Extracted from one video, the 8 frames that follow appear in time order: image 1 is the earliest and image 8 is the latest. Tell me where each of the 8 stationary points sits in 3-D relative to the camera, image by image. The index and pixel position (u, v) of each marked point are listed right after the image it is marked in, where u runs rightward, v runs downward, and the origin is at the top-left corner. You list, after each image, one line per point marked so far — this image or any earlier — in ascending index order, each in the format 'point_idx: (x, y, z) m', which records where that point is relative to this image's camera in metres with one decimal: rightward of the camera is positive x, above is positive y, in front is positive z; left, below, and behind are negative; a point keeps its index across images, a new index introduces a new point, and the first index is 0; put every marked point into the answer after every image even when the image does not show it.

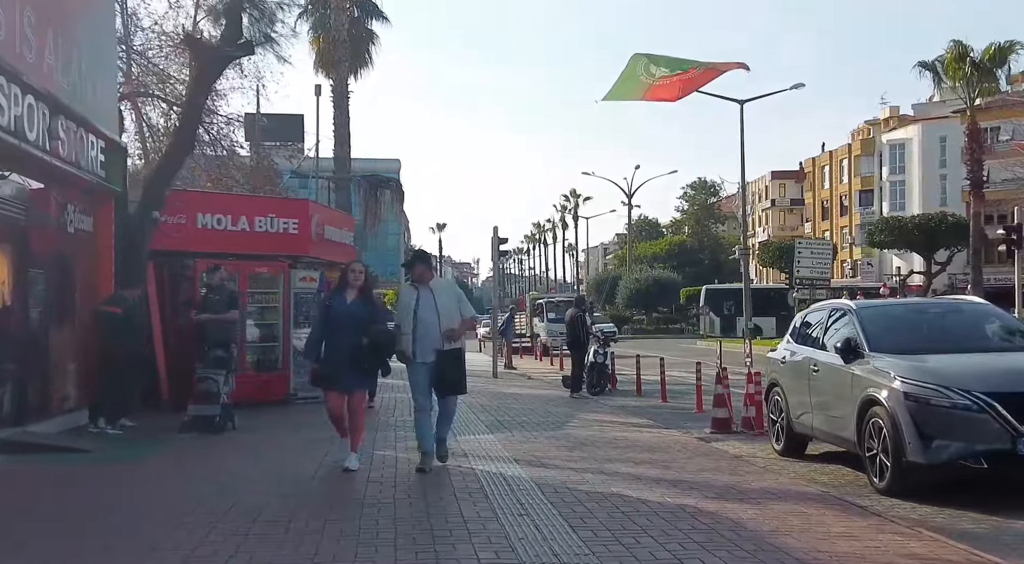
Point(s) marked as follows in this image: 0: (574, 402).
0: (+1.1, -2.2, +18.4) m
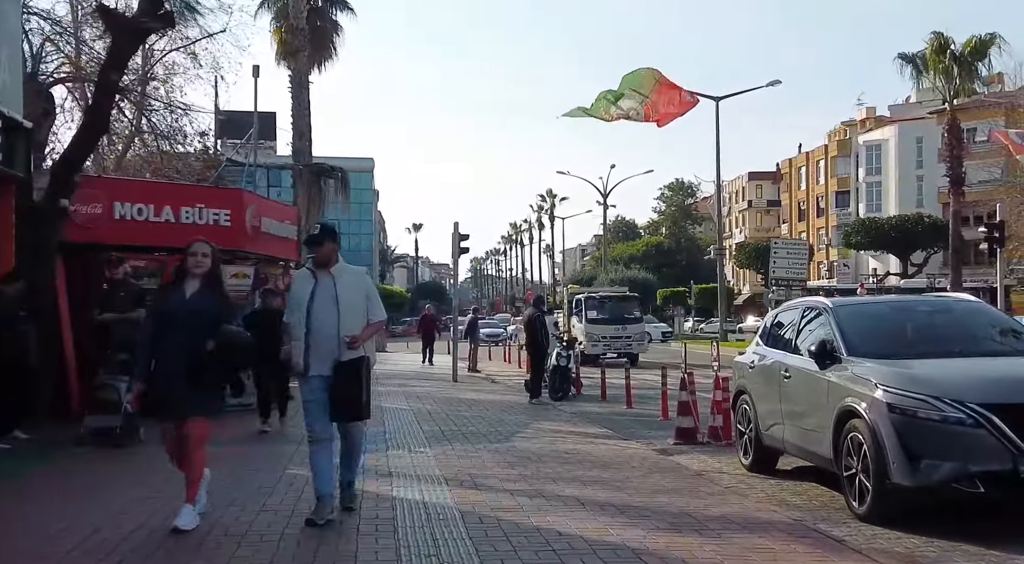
0: (+0.3, -2.1, +17.2) m
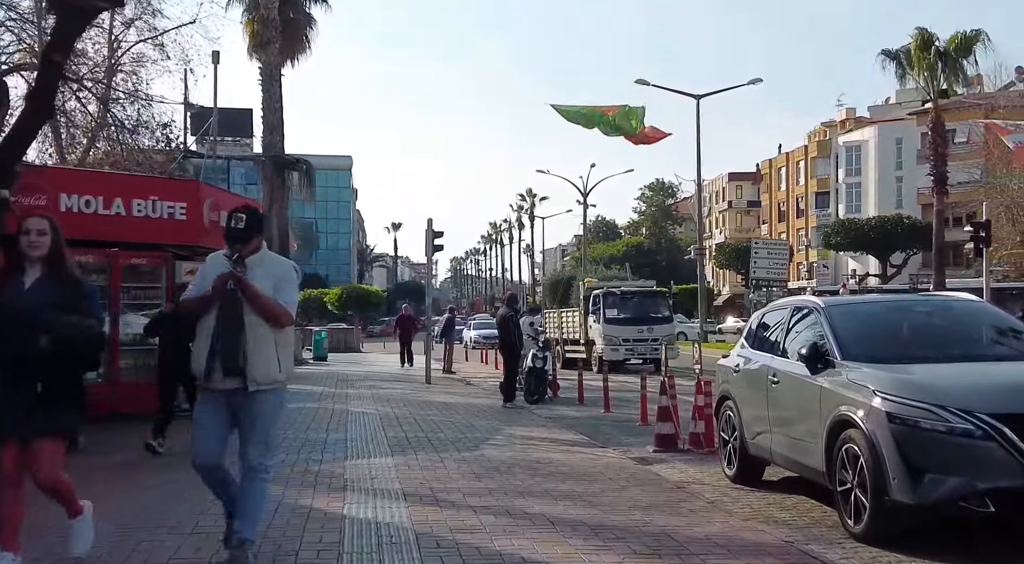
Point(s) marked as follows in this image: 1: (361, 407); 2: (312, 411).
0: (-0.1, -2.1, +16.5) m
1: (-2.5, -2.1, +16.7) m
2: (-3.1, -2.0, +15.5) m
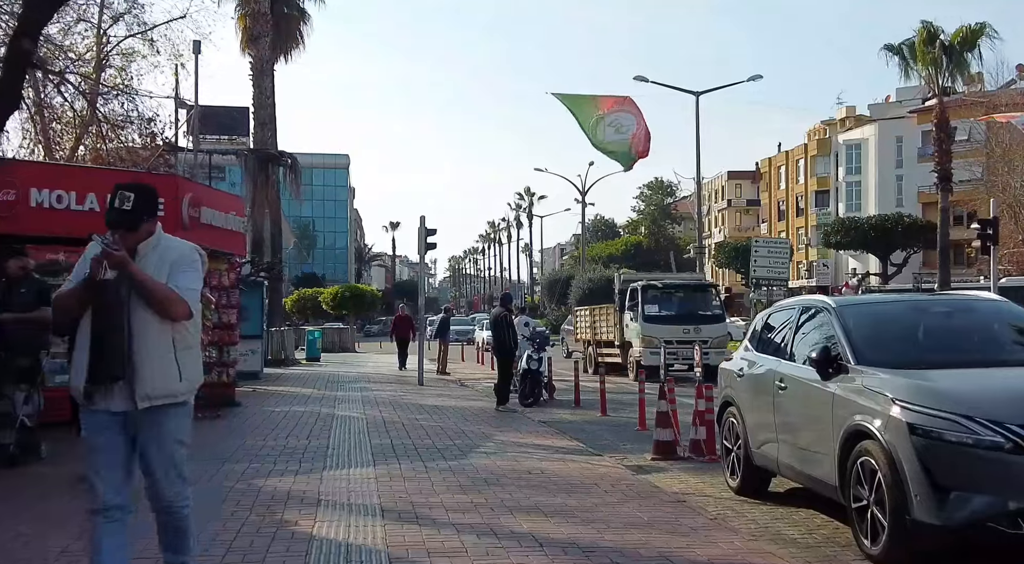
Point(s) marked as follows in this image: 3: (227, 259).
0: (-0.2, -2.1, +15.9) m
1: (-2.6, -2.1, +16.1) m
2: (-3.2, -2.0, +14.9) m
3: (-4.6, +0.4, +16.4) m
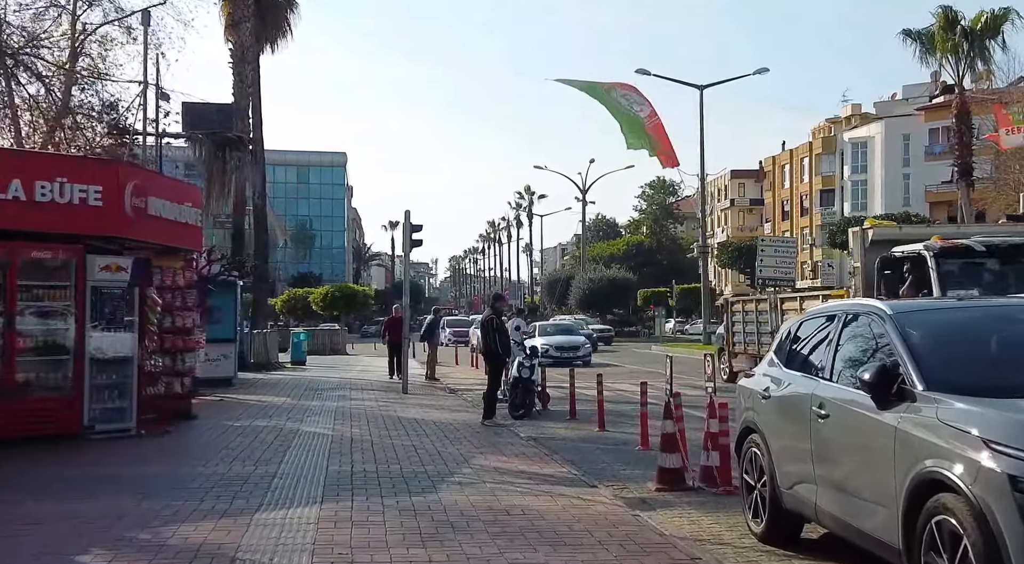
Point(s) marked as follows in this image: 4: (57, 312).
0: (-0.4, -2.1, +14.2) m
1: (-2.8, -2.0, +14.4) m
2: (-3.4, -2.0, +13.2) m
3: (-4.8, +0.4, +14.7) m
4: (-5.5, -0.4, +12.2) m
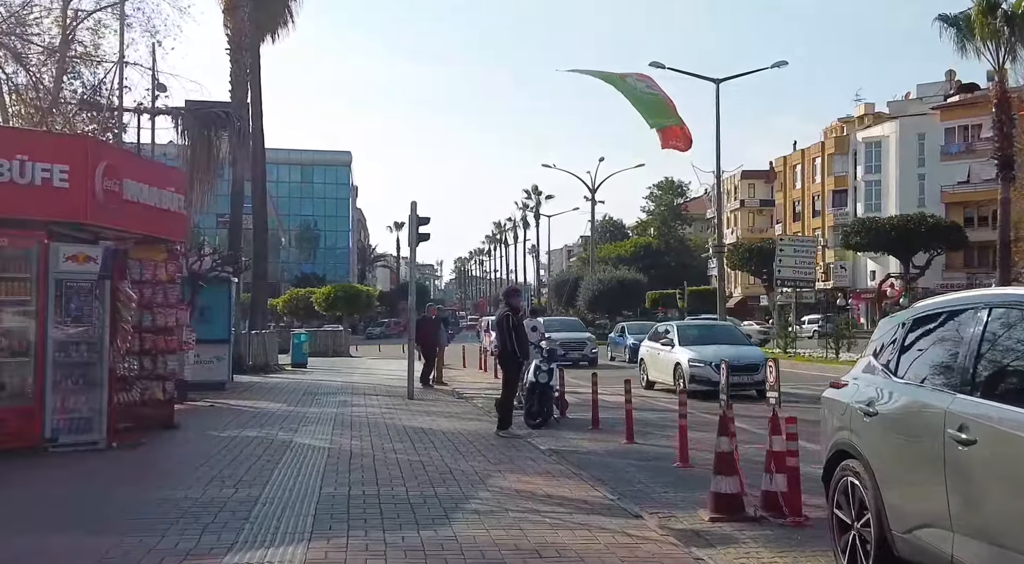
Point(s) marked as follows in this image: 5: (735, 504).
0: (-0.2, -2.0, +12.7) m
1: (-2.6, -2.0, +12.9) m
2: (-3.2, -1.9, +11.7) m
3: (-4.6, +0.5, +13.3) m
4: (-5.3, -0.3, +10.7) m
5: (+1.7, -1.7, +7.9) m
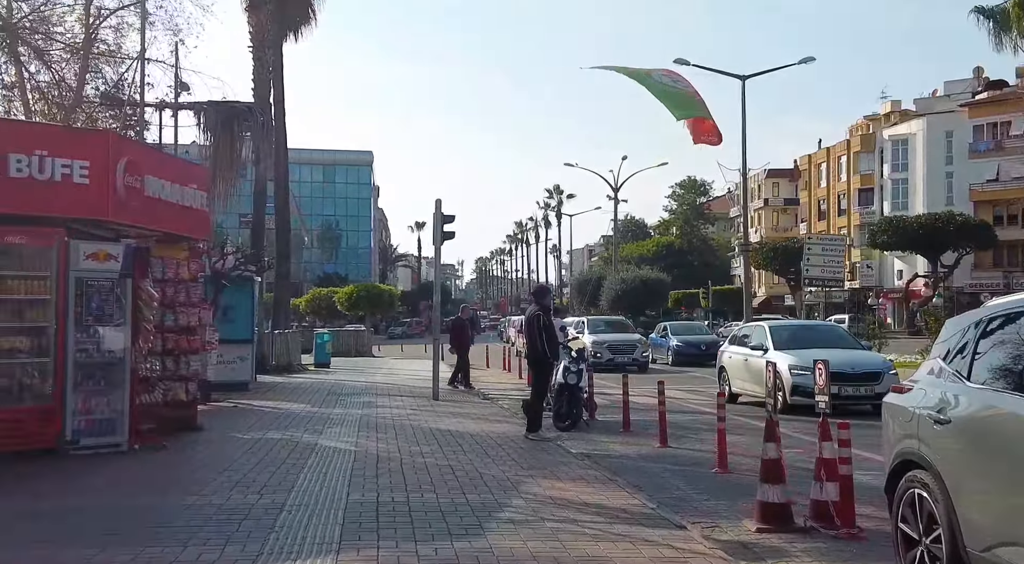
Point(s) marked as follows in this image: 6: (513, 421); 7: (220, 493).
0: (+0.2, -2.0, +12.4) m
1: (-2.2, -2.0, +12.6) m
2: (-2.8, -1.9, +11.4) m
3: (-4.2, +0.5, +13.0) m
4: (-4.9, -0.3, +10.5) m
5: (+2.0, -1.7, +7.5) m
6: (0.0, -2.2, +16.0) m
7: (-2.4, -1.7, +8.4) m
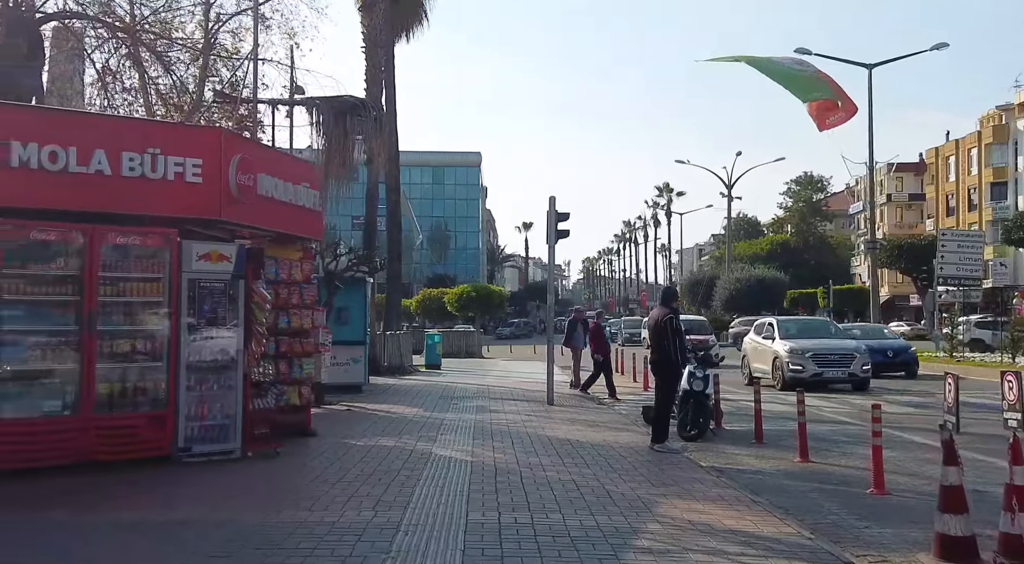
0: (+1.6, -2.0, +11.5) m
1: (-0.7, -2.0, +12.0) m
2: (-1.4, -1.9, +10.9) m
3: (-2.6, +0.5, +12.6) m
4: (-3.7, -0.3, +10.2) m
5: (+2.9, -1.7, +6.5) m
6: (+1.9, -2.2, +15.2) m
7: (-1.4, -1.8, +7.8) m
